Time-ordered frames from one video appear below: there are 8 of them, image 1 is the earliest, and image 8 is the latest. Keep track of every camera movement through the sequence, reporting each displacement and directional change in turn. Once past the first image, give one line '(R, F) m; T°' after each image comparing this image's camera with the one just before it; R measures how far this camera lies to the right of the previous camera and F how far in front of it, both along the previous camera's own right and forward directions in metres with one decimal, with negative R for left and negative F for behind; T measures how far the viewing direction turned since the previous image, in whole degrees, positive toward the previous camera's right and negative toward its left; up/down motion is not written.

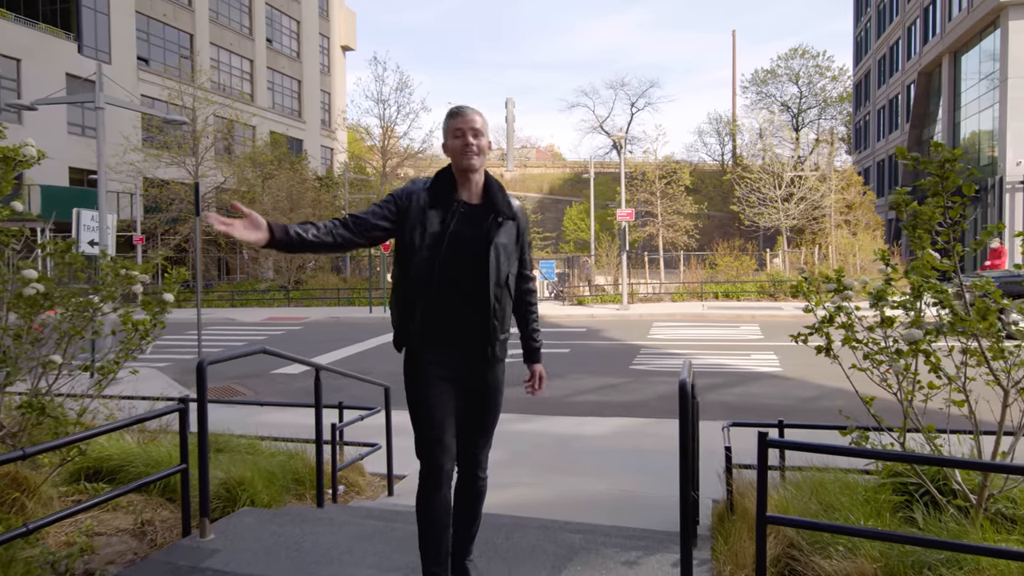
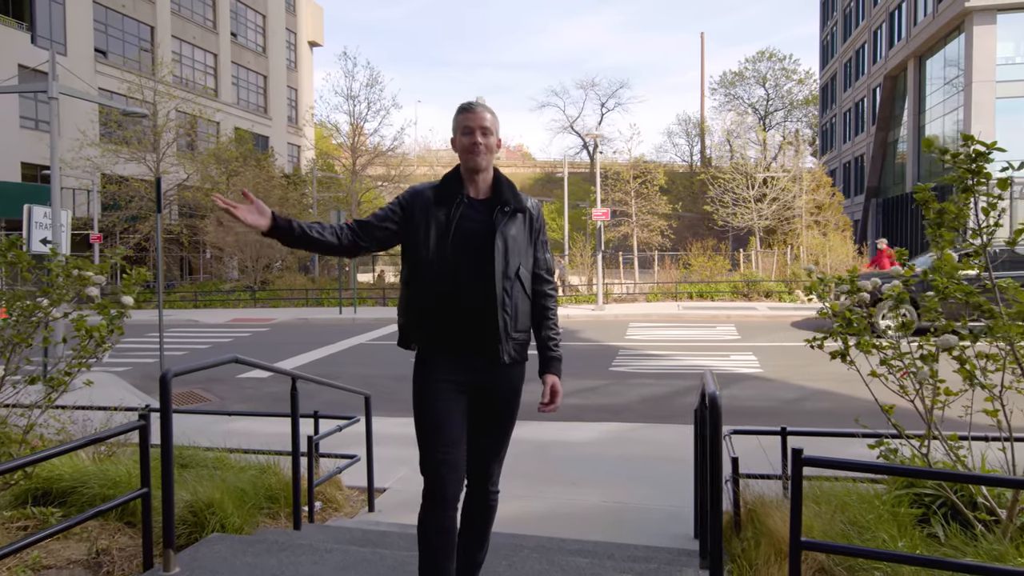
(-0.2, +0.3) m; +3°
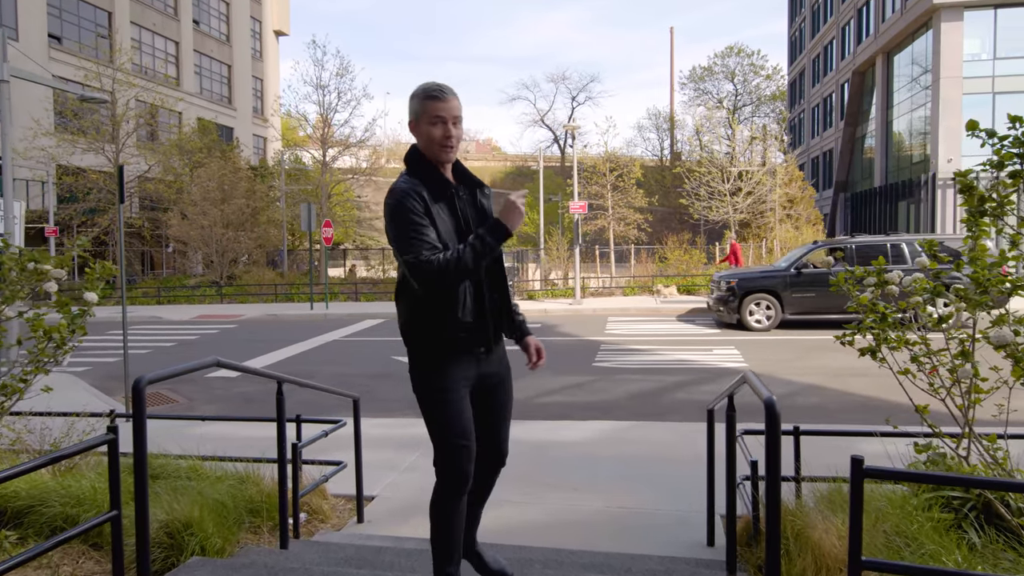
(-0.2, +0.3) m; +2°
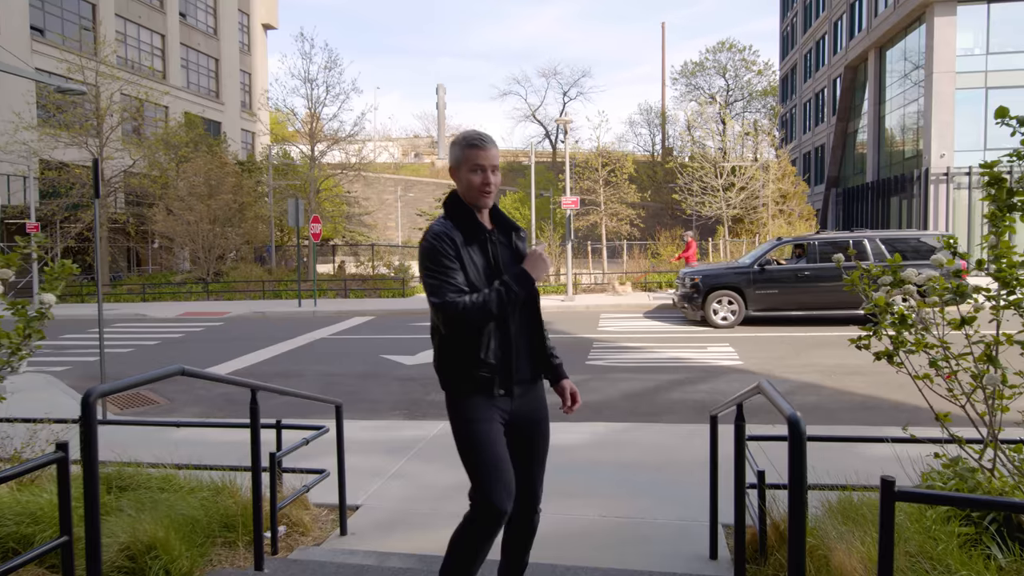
(0.0, +0.3) m; +1°
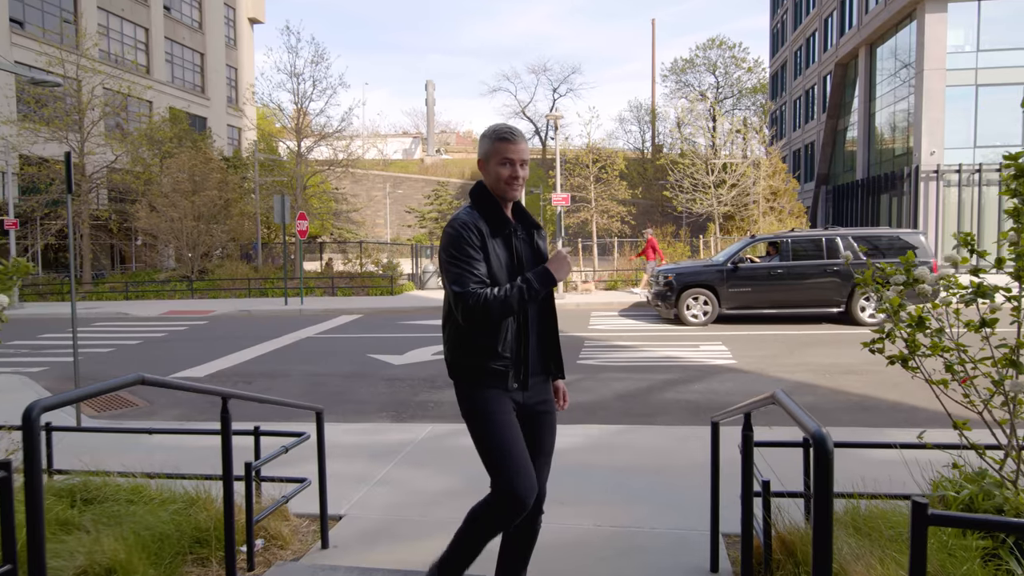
(0.0, +0.2) m; +1°
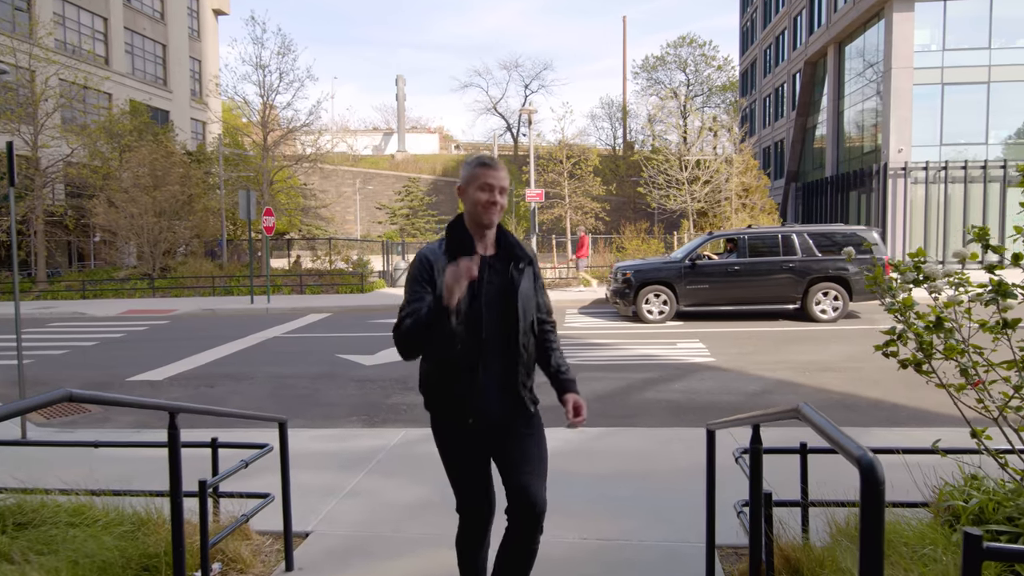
(-0.1, +0.3) m; +2°
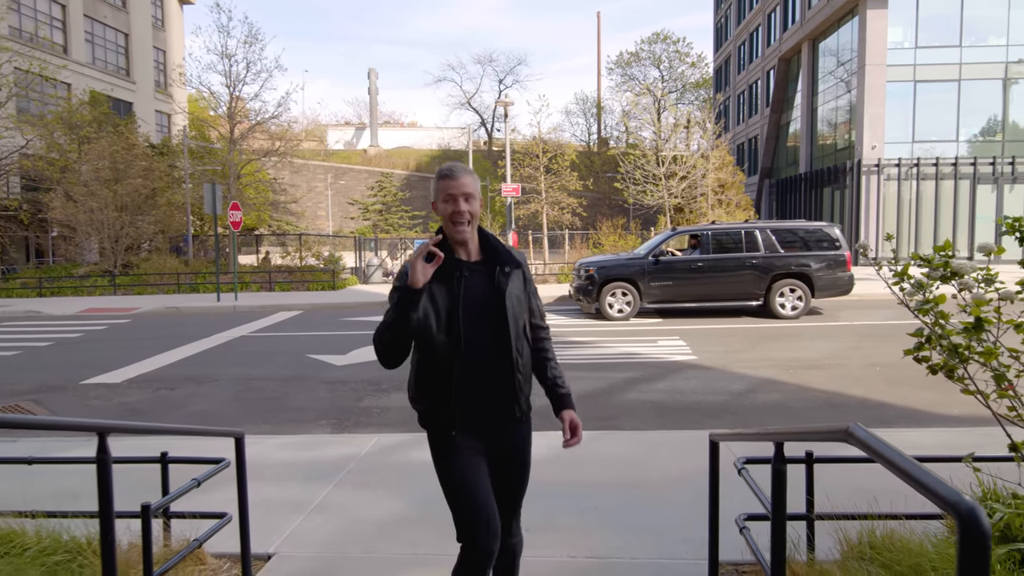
(-0.1, +0.4) m; +2°
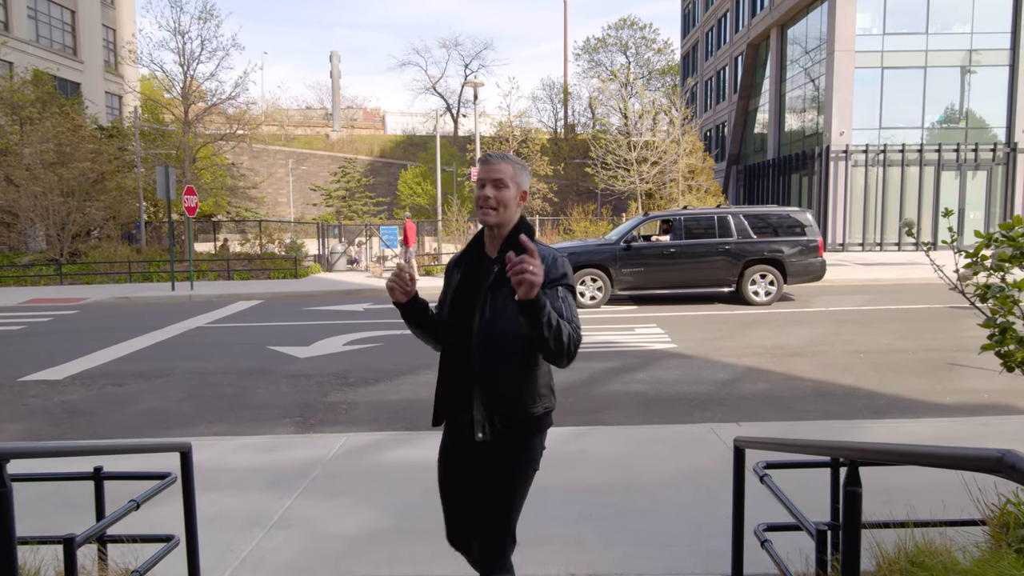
(-0.1, +0.5) m; +3°
